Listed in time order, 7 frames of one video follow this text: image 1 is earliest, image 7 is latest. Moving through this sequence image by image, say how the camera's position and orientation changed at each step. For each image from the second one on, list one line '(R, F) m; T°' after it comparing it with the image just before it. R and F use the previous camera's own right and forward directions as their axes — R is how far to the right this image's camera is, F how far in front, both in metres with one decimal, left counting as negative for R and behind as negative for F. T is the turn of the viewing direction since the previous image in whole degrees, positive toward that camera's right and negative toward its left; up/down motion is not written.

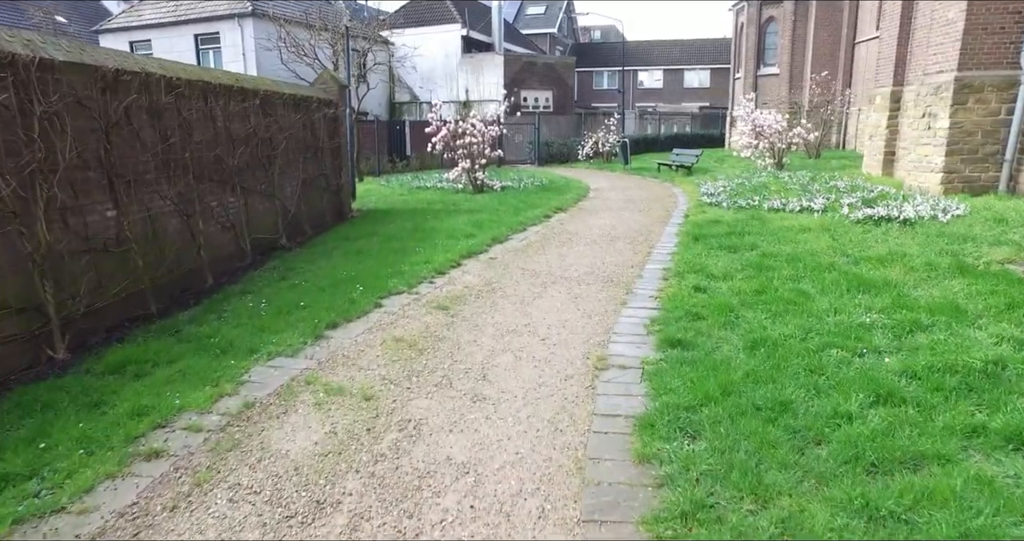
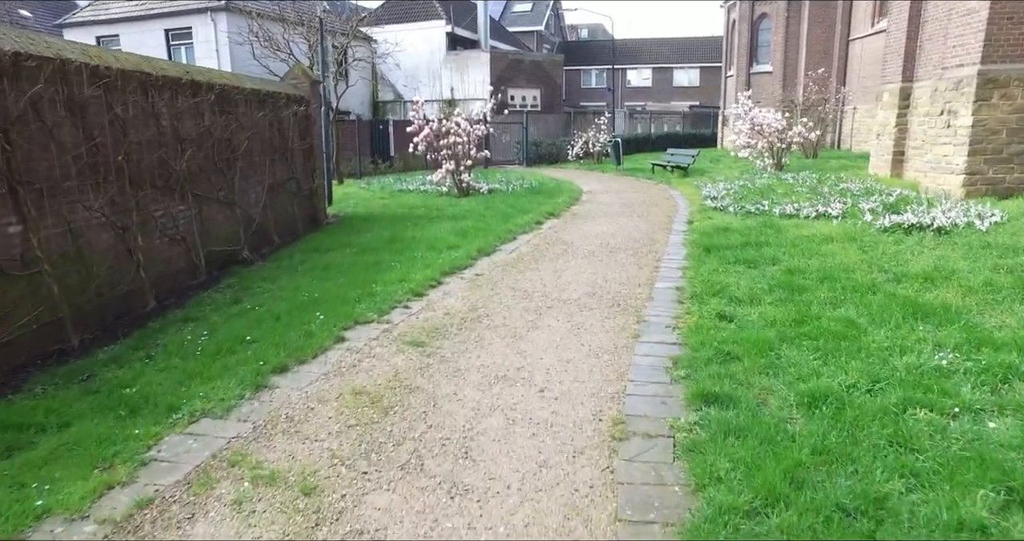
(0.0, +1.0) m; +1°
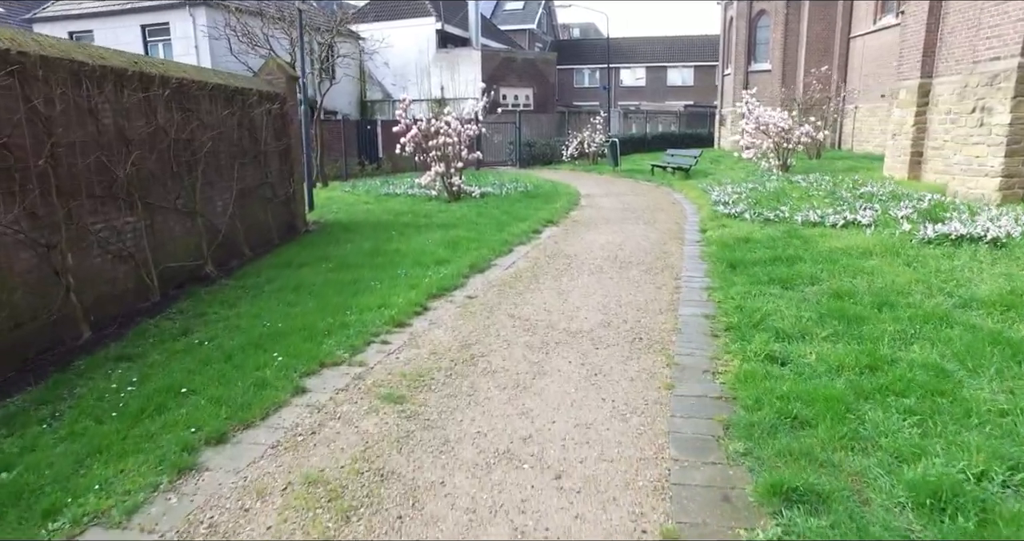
(-0.1, +1.0) m; +1°
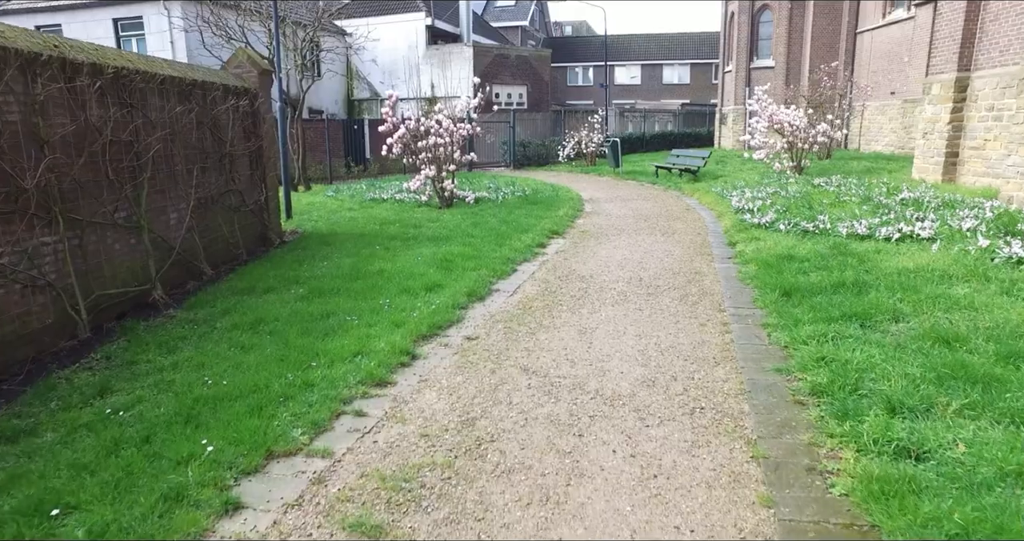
(-0.2, +1.2) m; +1°
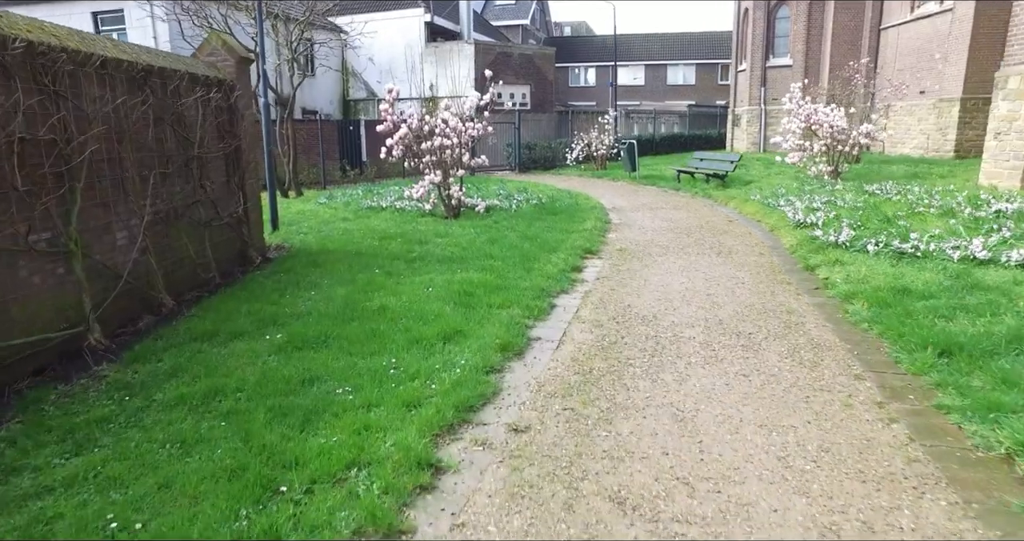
(-0.4, +1.6) m; 0°
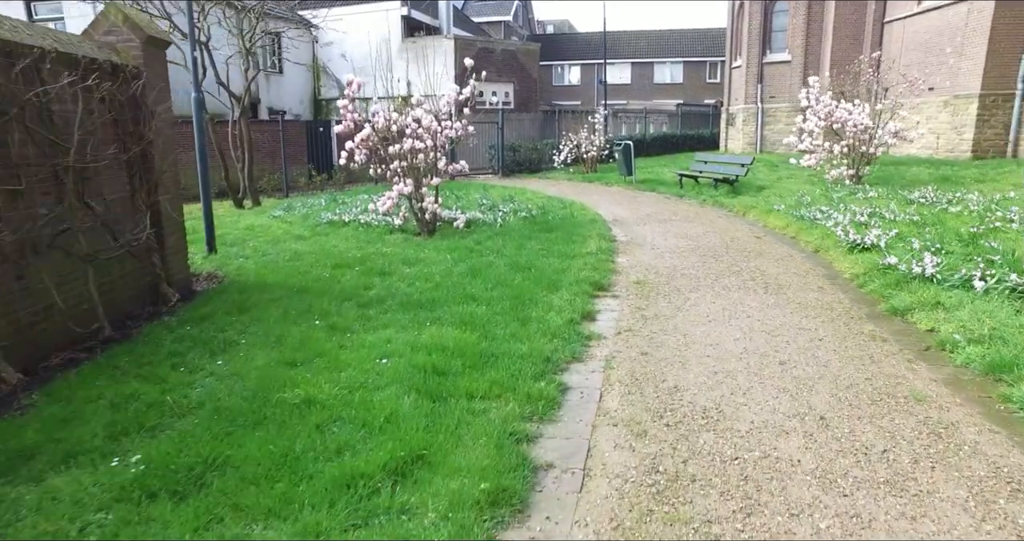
(0.0, +1.9) m; +2°
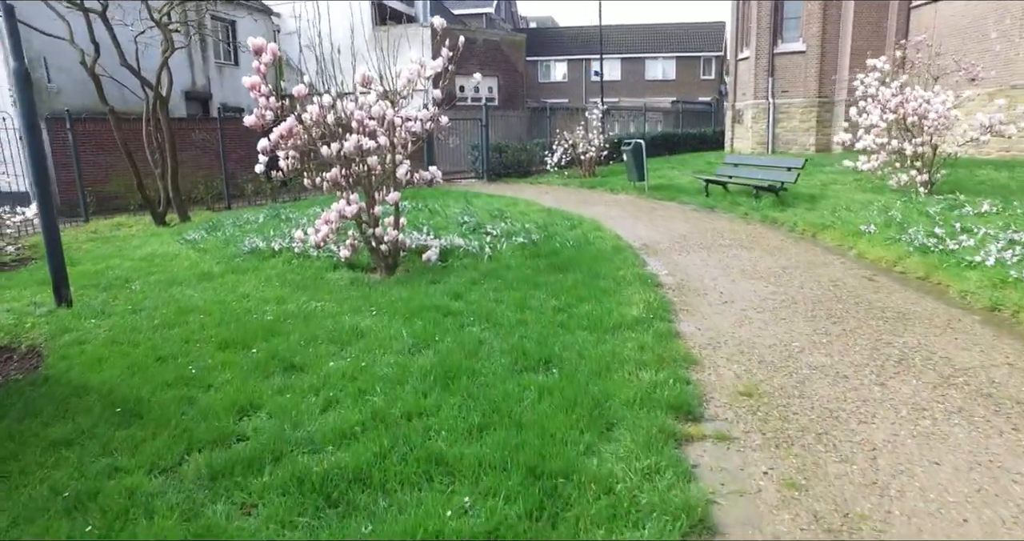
(-0.1, +3.1) m; +2°
